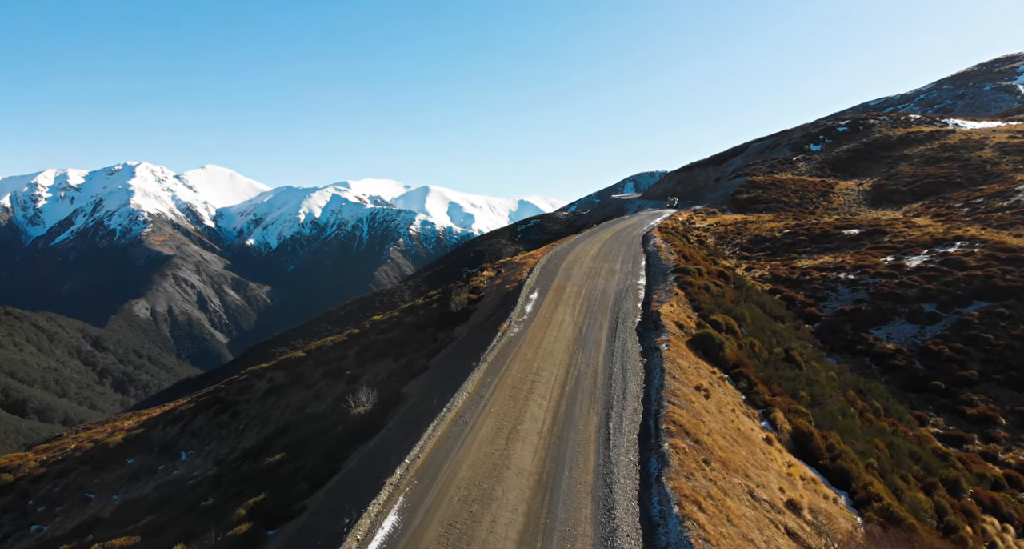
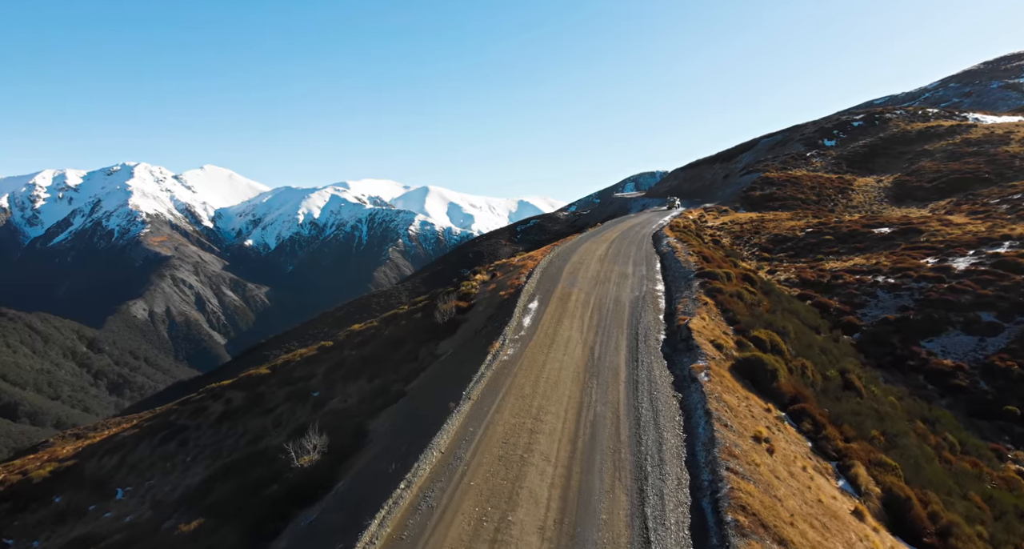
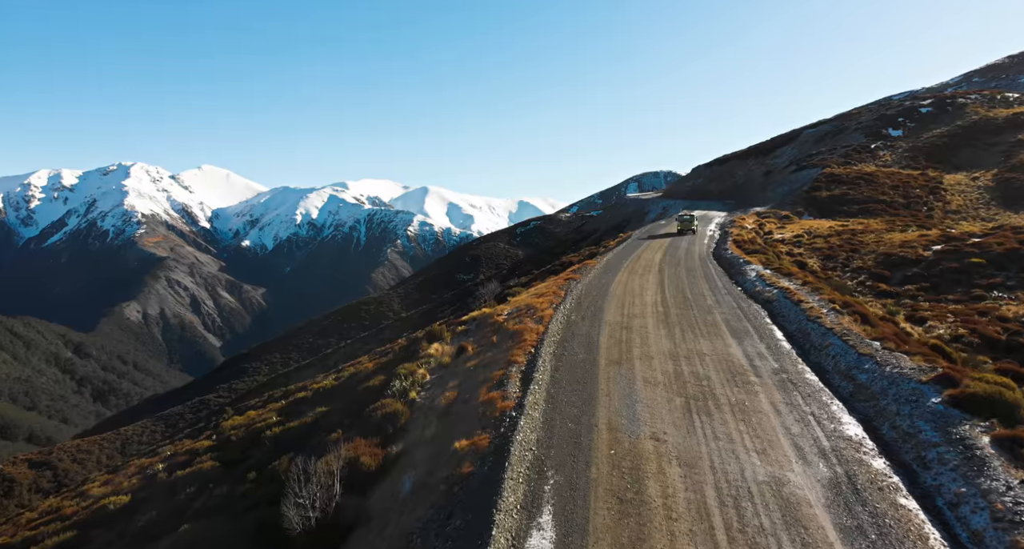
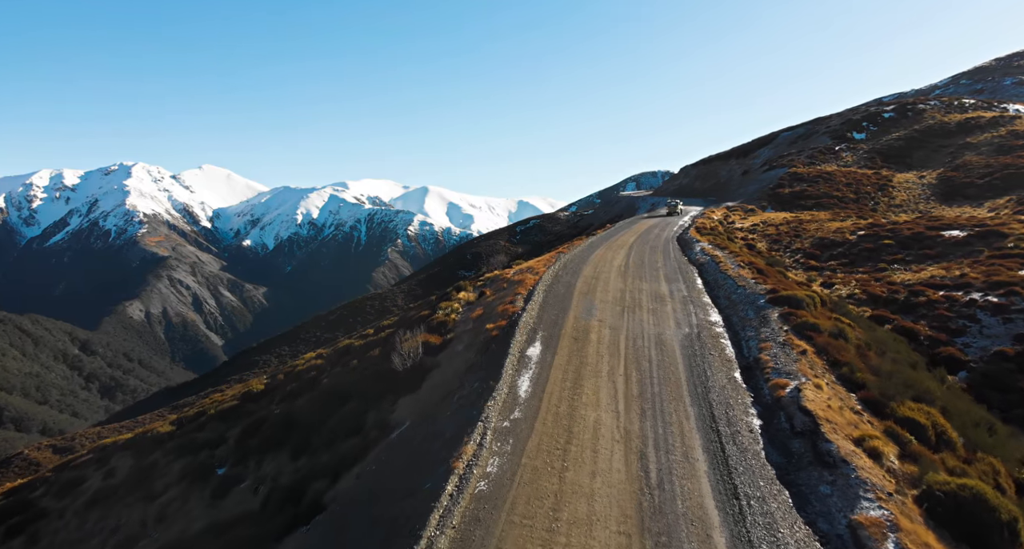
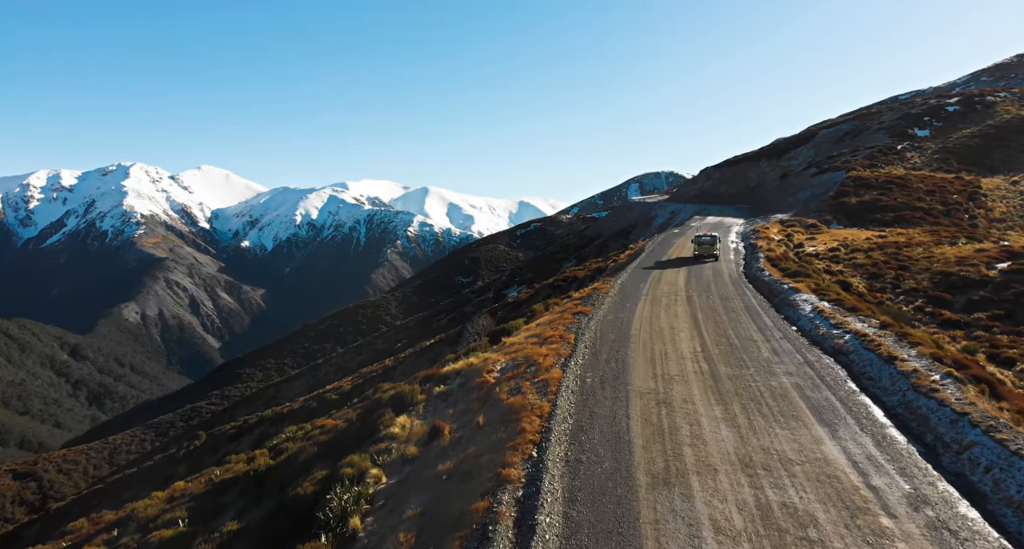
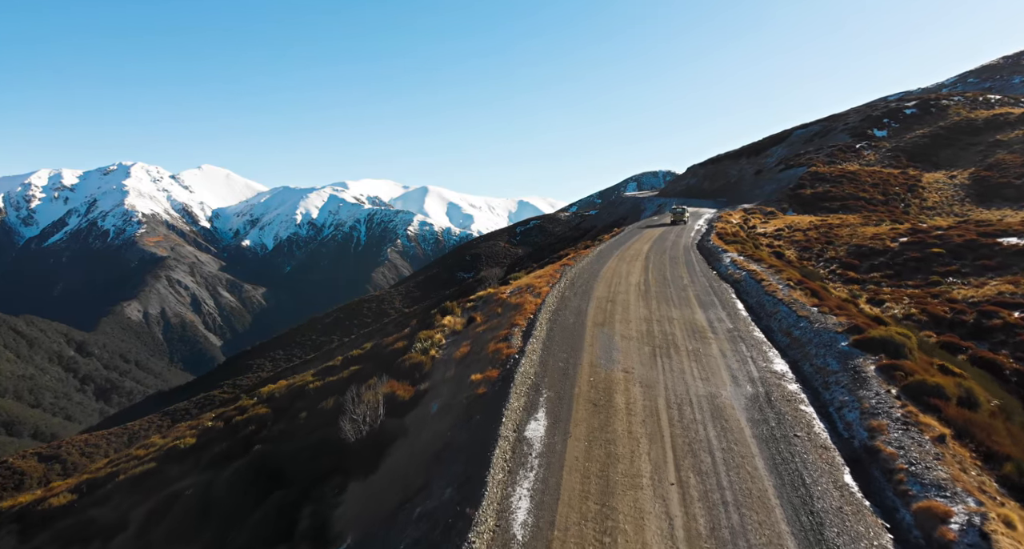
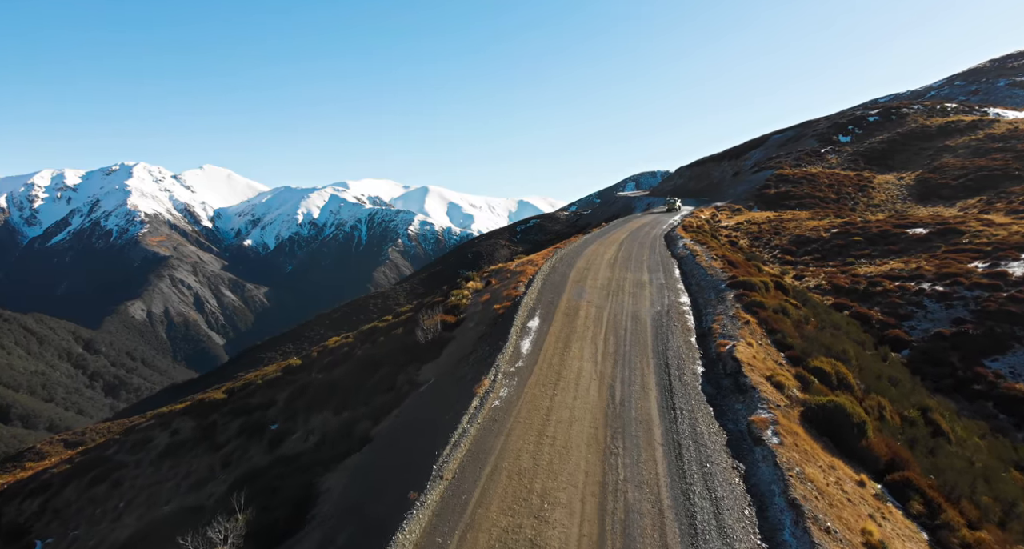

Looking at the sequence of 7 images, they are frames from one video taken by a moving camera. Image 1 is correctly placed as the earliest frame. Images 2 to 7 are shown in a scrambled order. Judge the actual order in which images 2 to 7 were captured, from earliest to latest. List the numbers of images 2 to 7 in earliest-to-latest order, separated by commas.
2, 7, 4, 6, 3, 5
